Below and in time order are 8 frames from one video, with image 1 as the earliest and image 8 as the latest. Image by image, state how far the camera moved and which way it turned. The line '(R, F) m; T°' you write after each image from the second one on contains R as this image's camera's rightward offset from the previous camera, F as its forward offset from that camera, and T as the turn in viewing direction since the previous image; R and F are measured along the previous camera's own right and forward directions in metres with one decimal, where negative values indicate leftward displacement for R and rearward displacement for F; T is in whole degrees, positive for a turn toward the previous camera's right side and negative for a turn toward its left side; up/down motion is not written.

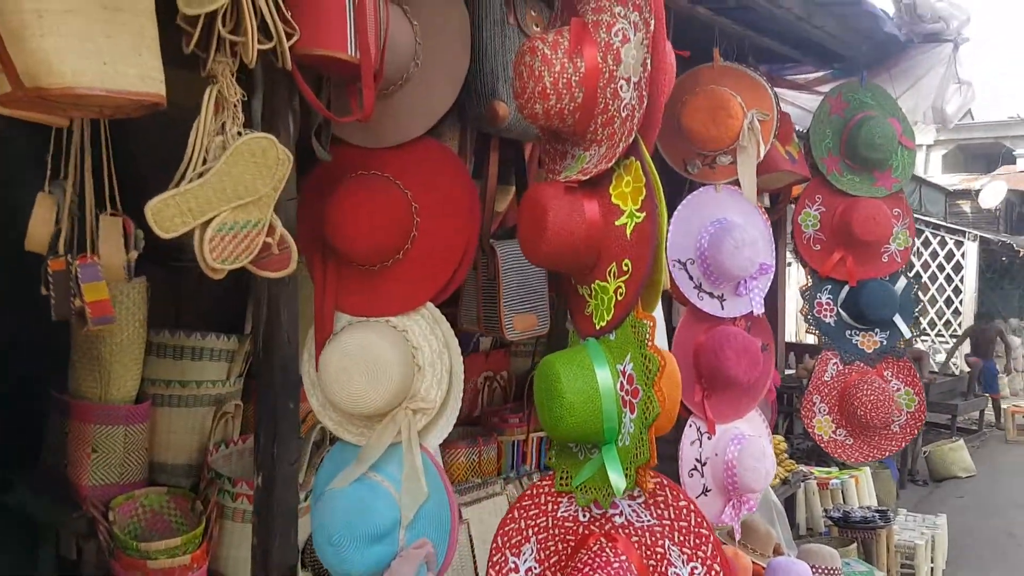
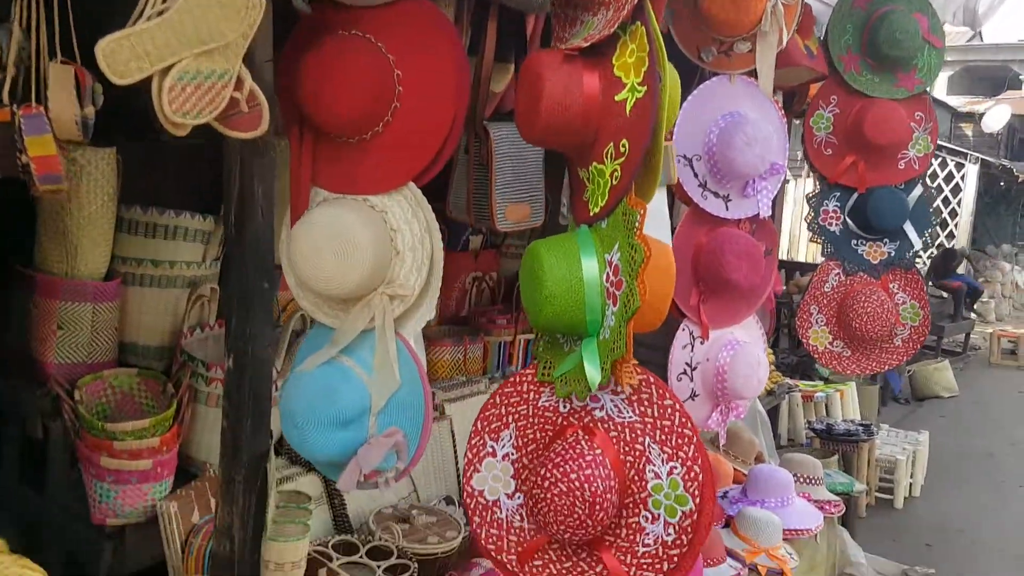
(0.0, +0.1) m; +1°
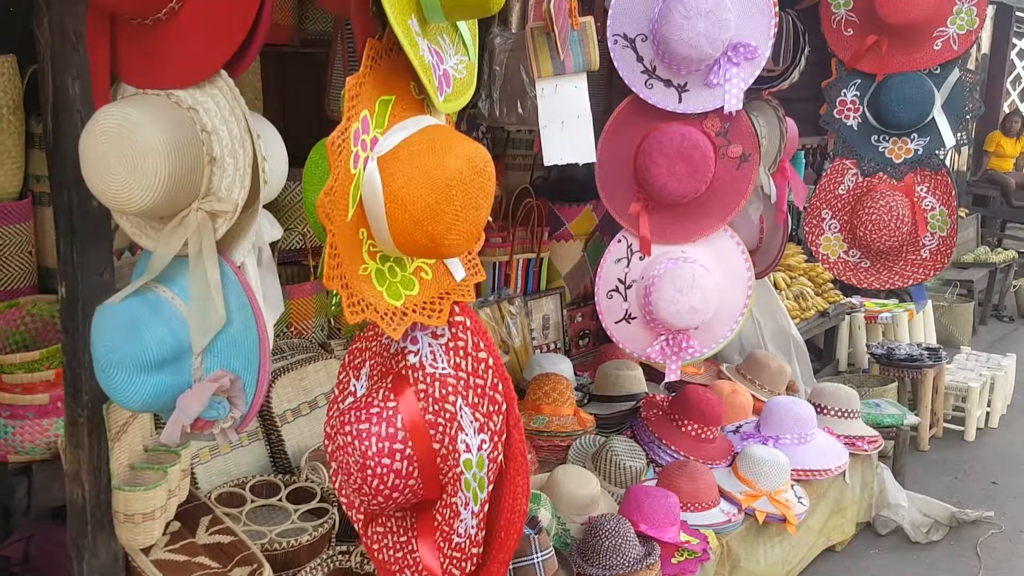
(+0.4, +0.3) m; -7°
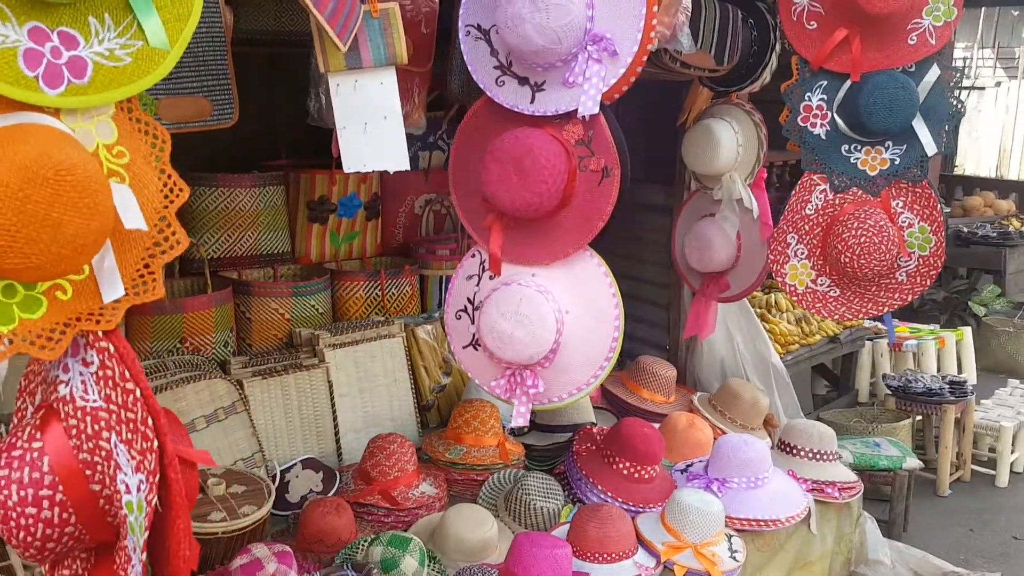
(+0.5, +0.2) m; -6°
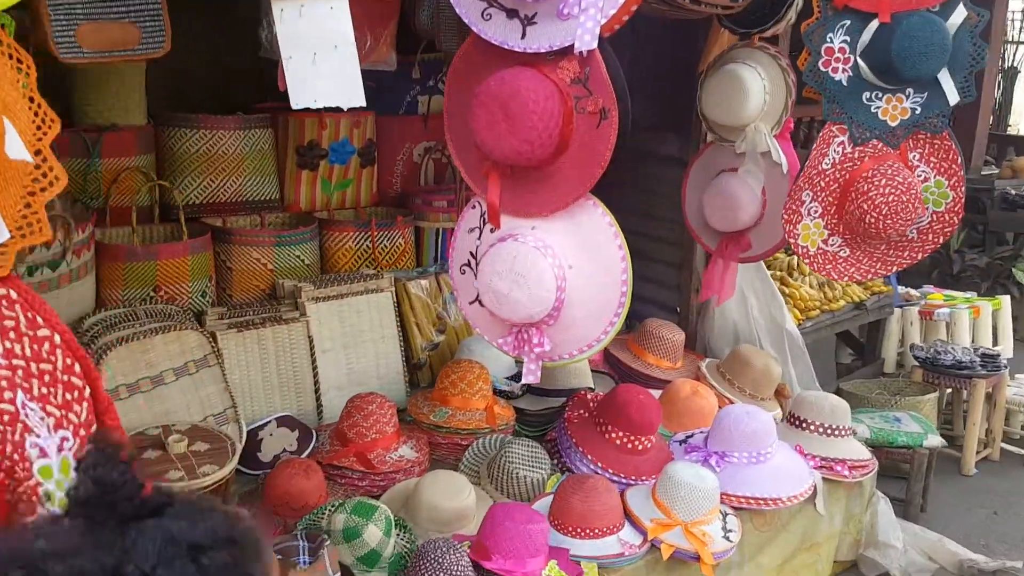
(+0.1, +0.1) m; -3°
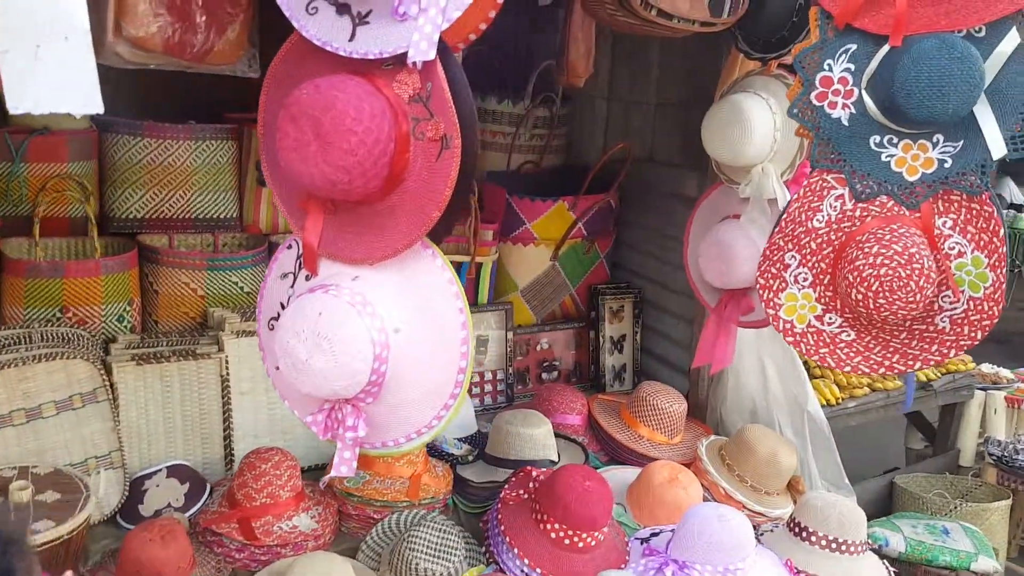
(+0.4, +0.3) m; -9°
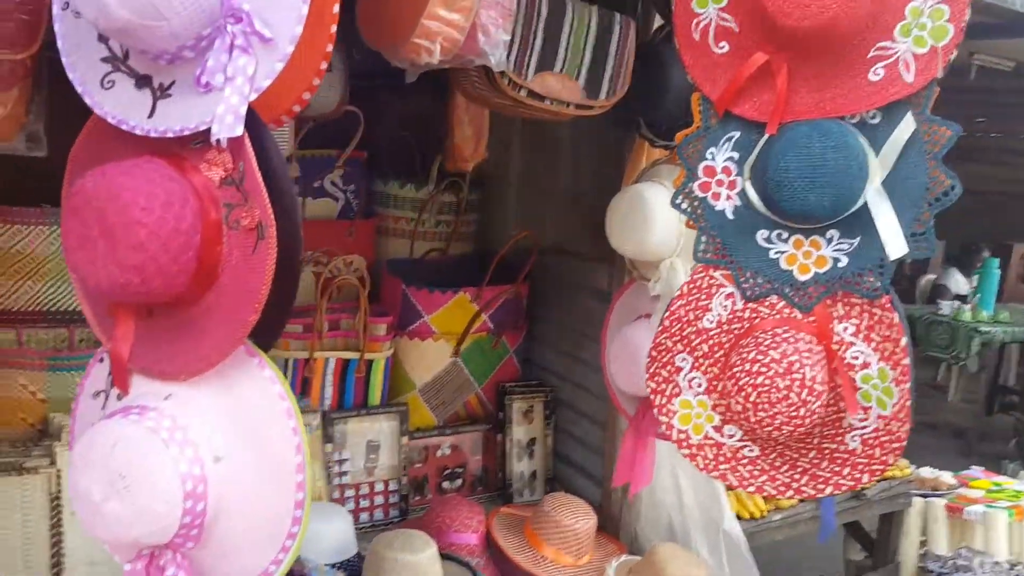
(+0.2, +0.2) m; +2°
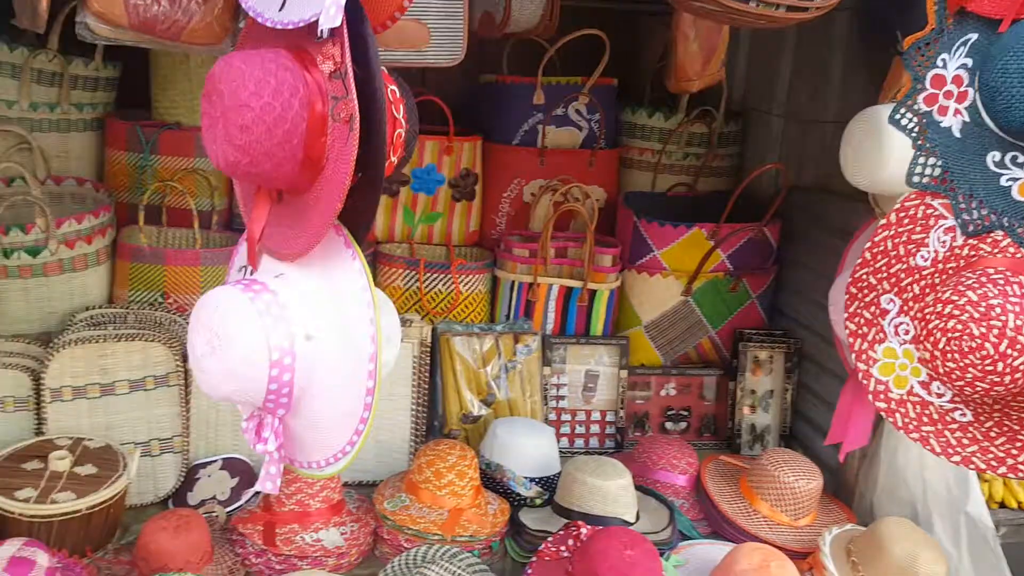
(+0.2, +0.1) m; -21°
